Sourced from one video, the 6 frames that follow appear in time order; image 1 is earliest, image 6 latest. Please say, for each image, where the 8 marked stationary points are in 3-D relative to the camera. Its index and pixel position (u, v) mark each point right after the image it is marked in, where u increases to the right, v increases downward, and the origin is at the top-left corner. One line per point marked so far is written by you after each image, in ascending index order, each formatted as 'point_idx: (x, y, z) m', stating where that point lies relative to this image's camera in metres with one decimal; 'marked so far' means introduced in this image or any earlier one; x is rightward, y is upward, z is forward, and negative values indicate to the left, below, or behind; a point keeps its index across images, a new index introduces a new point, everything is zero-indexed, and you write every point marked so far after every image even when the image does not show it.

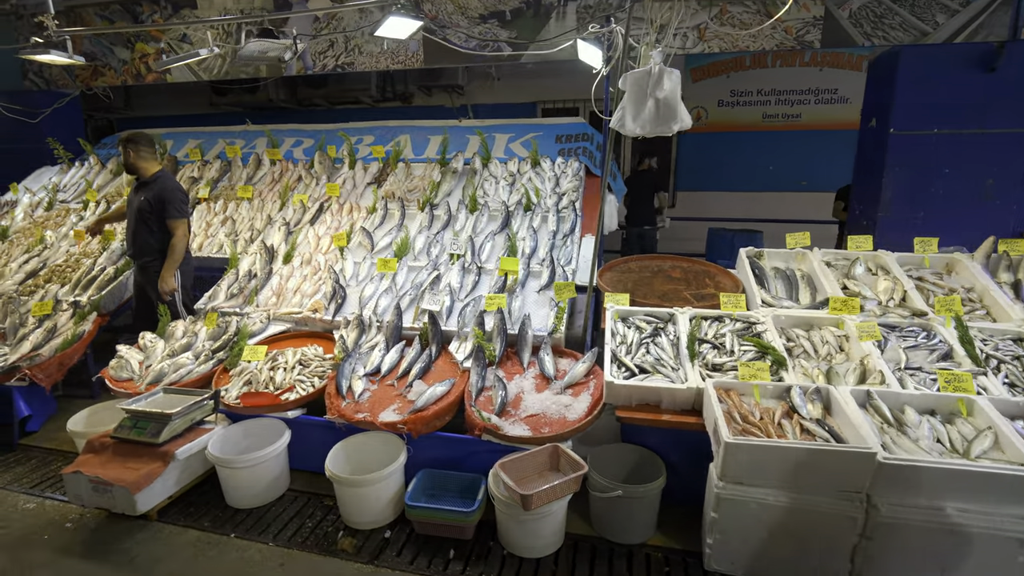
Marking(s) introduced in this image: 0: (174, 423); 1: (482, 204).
0: (-1.8, -0.7, +2.7) m
1: (-0.3, +0.7, +4.3) m
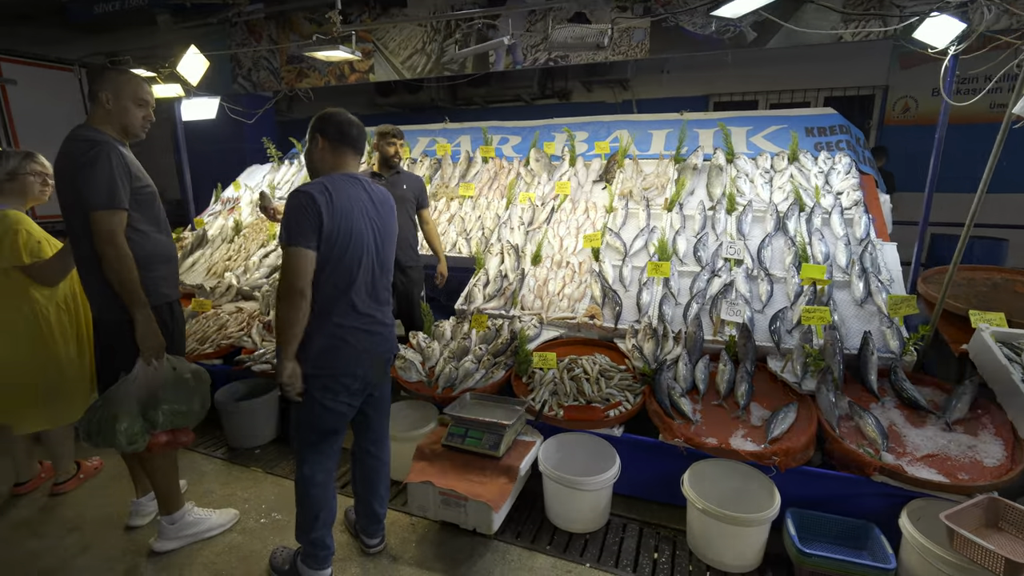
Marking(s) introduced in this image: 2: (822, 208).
0: (0.0, -0.7, +2.6) m
1: (+1.8, +0.7, +3.9) m
2: (+2.3, +0.6, +3.7) m
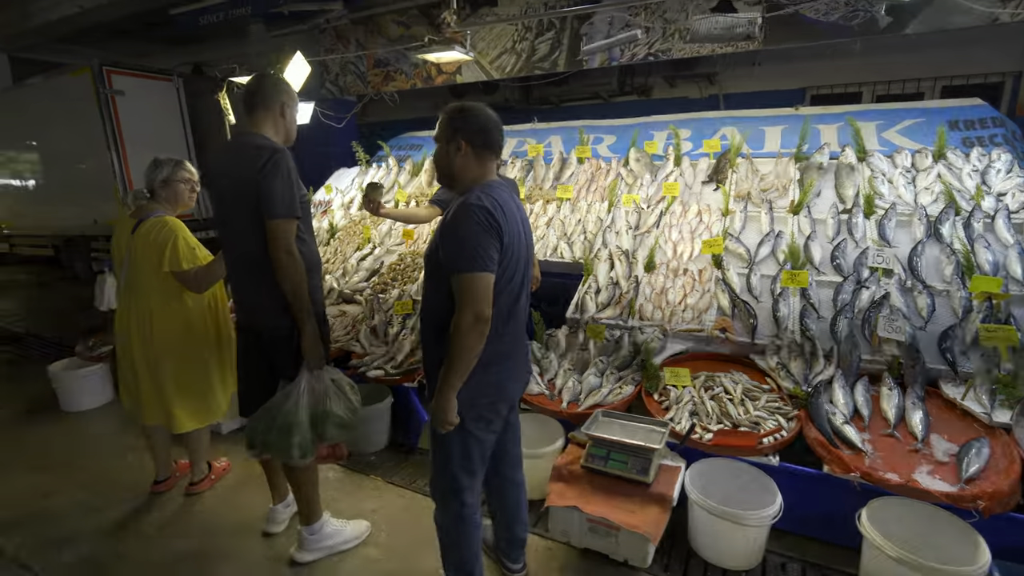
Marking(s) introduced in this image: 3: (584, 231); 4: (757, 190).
0: (+0.7, -0.8, +2.4) m
1: (+2.6, +0.6, +3.5) m
2: (+3.1, +0.5, +3.3) m
3: (+0.6, +0.5, +4.3) m
4: (+2.0, +0.8, +4.0) m
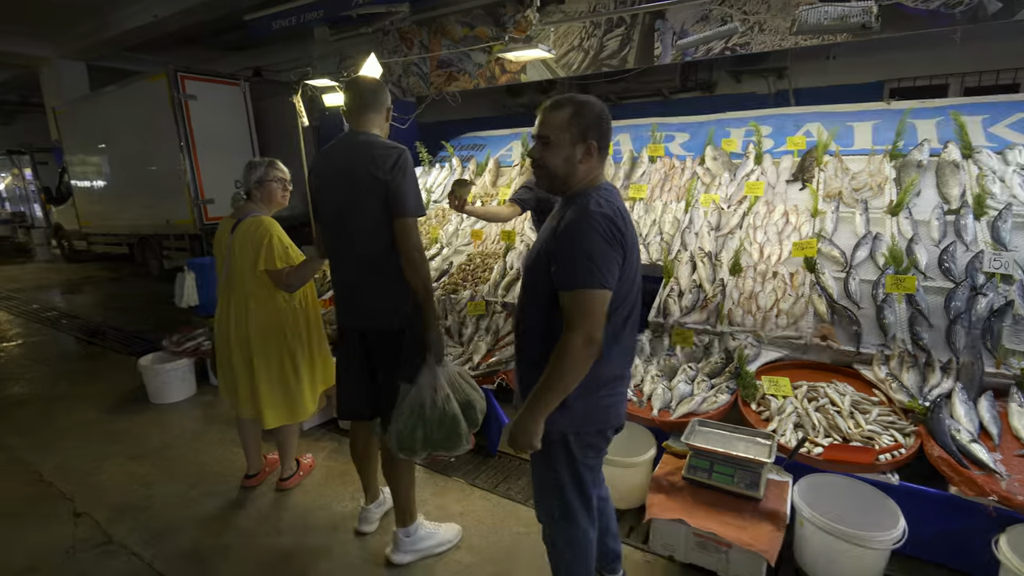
0: (+1.2, -0.8, +2.3) m
1: (+3.2, +0.5, +3.3) m
2: (+3.7, +0.5, +3.0) m
3: (+1.2, +0.5, +4.2) m
4: (+2.6, +0.7, +3.8) m
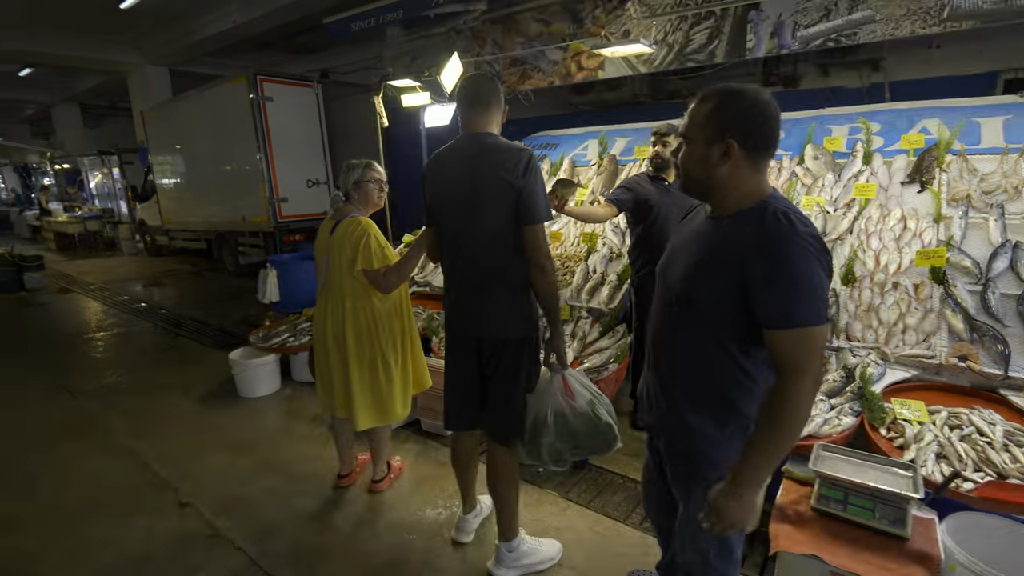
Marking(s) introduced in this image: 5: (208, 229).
0: (+1.6, -0.9, +2.0) m
1: (+3.8, +0.4, +2.9) m
2: (+4.2, +0.3, +2.6) m
3: (+1.9, +0.4, +3.9) m
4: (+3.2, +0.6, +3.4) m
5: (-5.9, +1.1, +9.7) m
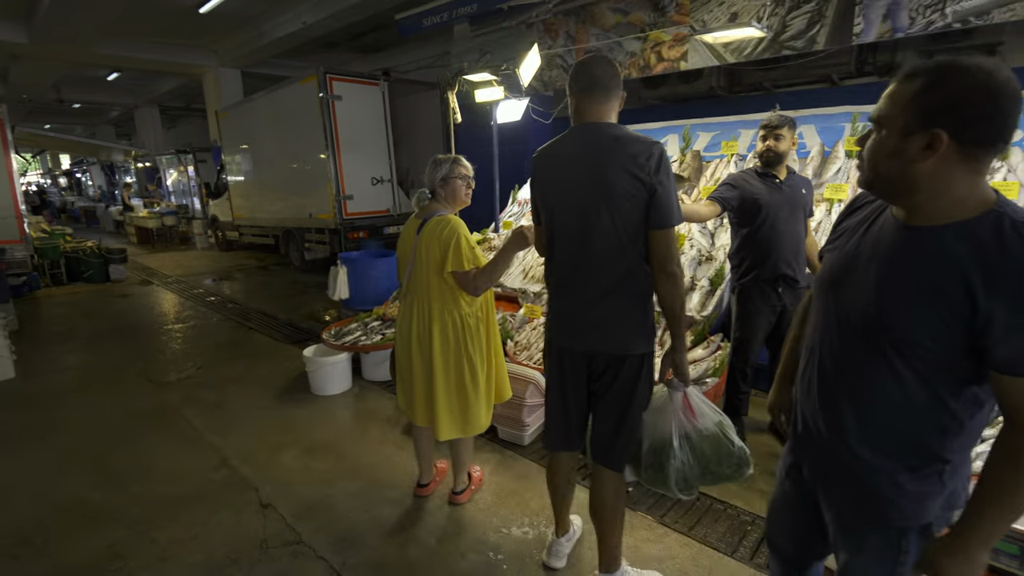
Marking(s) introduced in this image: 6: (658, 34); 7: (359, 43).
0: (+2.1, -1.0, +1.7) m
1: (+4.3, +0.3, +2.3) m
2: (+4.7, +0.2, +2.0) m
3: (+2.5, +0.3, +3.5) m
4: (+3.8, +0.6, +2.9) m
5: (-4.7, +1.2, +10.0) m
6: (+1.6, +2.6, +5.1) m
7: (-3.3, +5.3, +10.9) m
